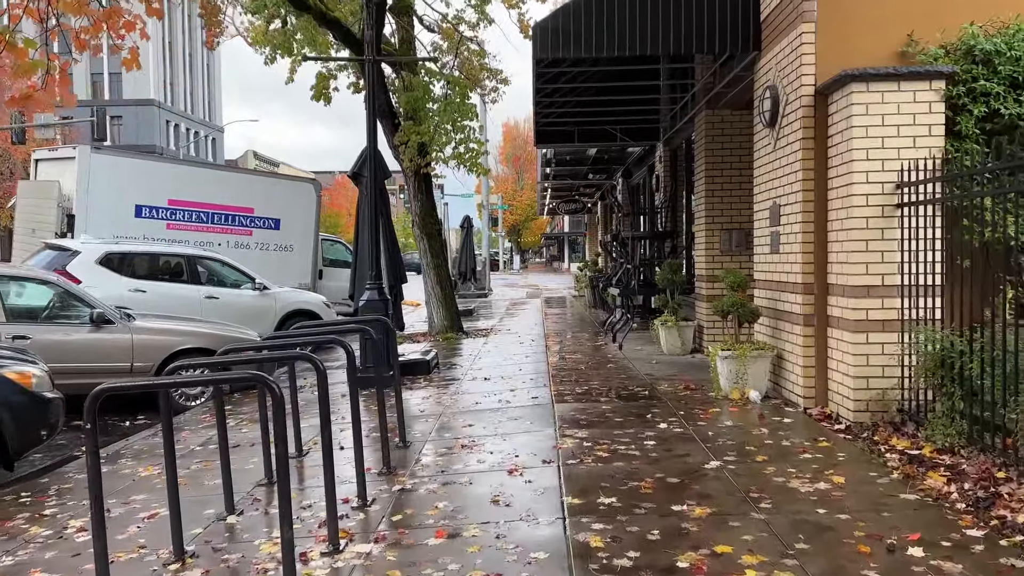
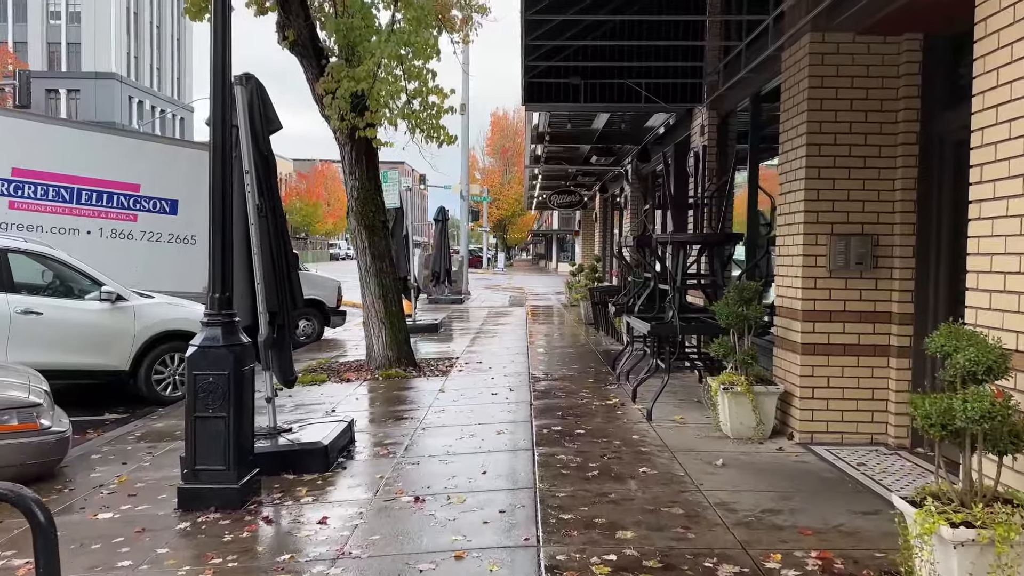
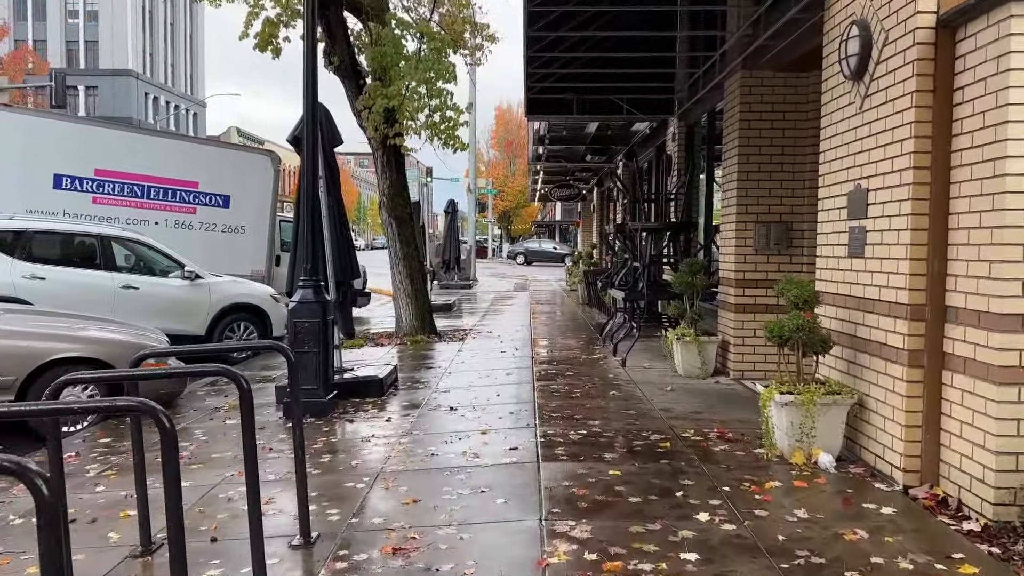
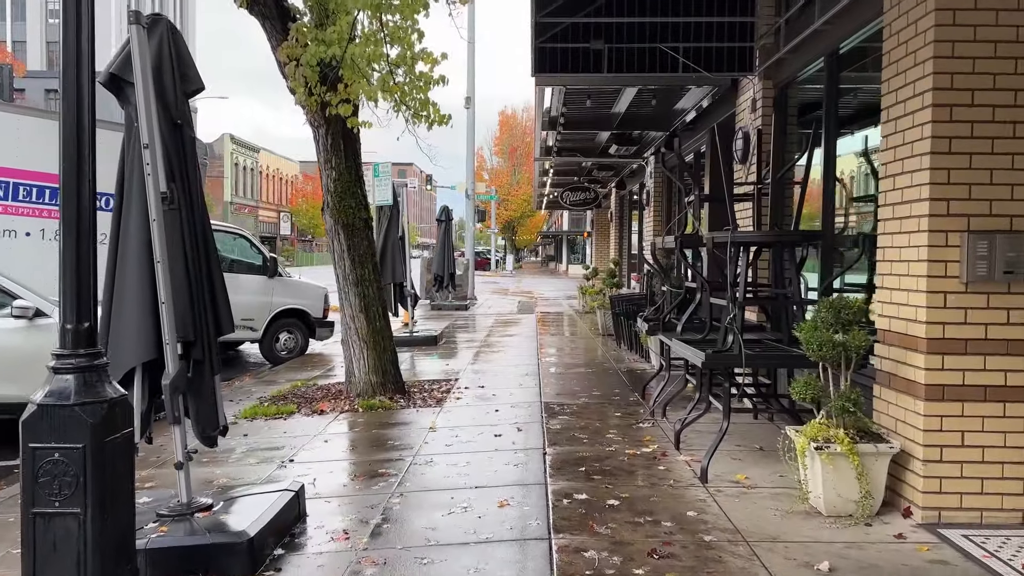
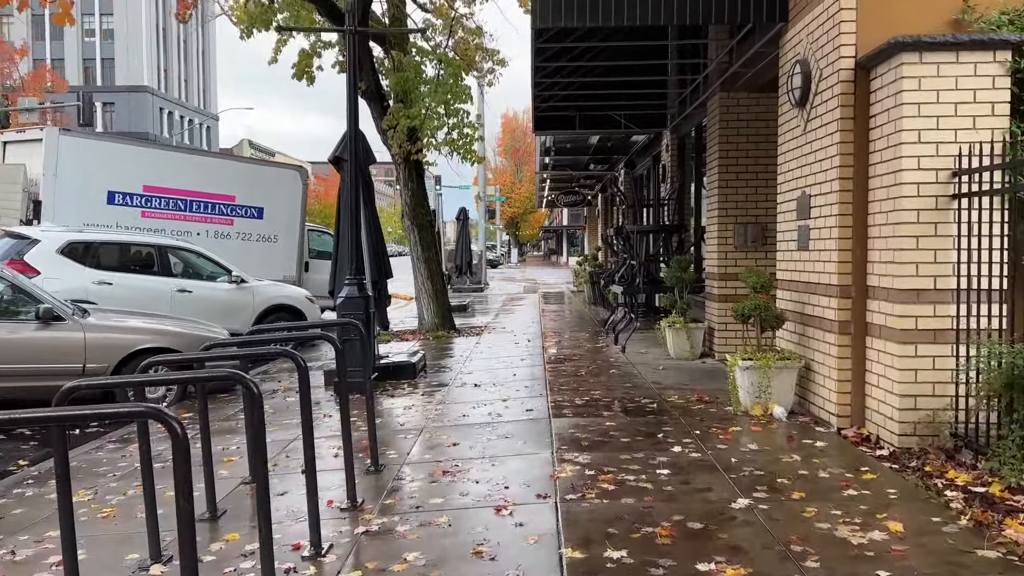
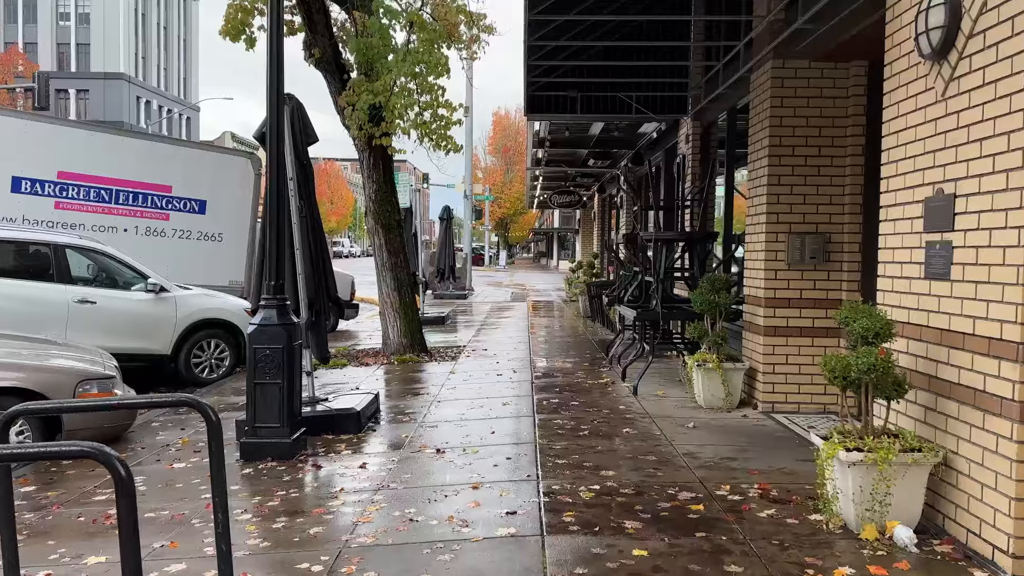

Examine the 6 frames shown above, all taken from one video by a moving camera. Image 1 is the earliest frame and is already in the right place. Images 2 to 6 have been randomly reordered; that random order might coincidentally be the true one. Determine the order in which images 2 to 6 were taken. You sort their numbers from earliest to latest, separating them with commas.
5, 3, 6, 2, 4
